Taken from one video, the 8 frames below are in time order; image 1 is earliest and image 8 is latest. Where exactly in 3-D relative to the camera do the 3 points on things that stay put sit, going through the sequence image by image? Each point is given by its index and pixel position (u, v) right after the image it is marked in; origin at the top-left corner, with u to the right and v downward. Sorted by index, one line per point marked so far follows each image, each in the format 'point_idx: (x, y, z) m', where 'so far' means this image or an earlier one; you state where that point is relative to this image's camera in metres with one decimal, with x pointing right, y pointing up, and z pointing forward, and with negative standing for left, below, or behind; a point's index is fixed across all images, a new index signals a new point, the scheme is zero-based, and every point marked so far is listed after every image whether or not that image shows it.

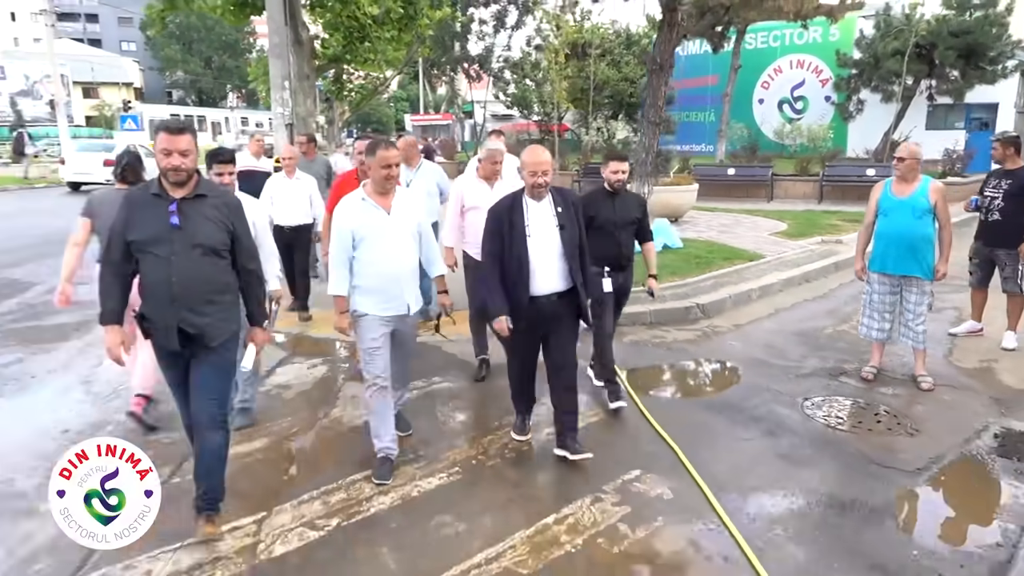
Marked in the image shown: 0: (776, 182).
0: (+6.3, +2.5, +17.0) m
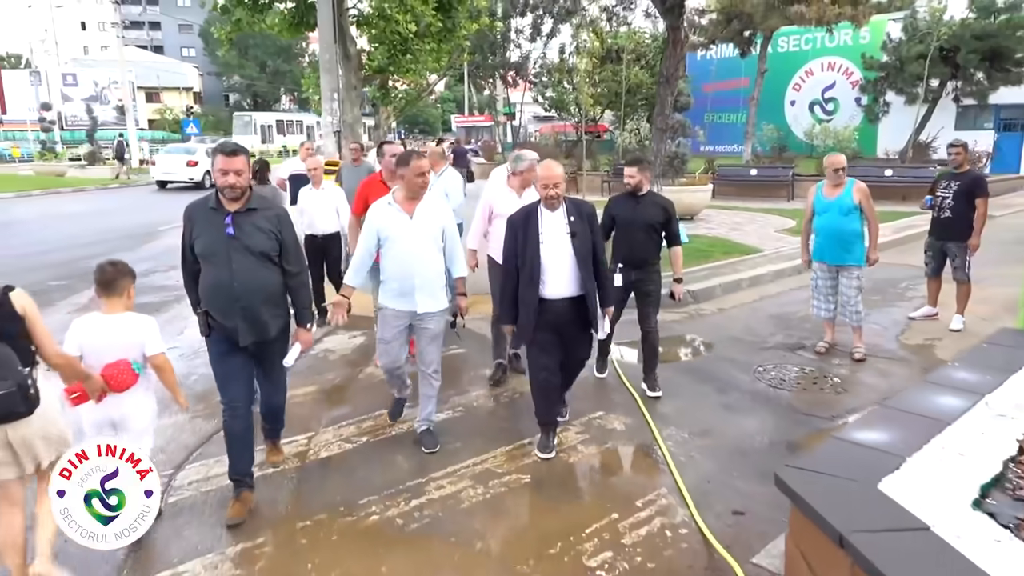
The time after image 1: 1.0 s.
0: (+7.1, +2.6, +17.7) m
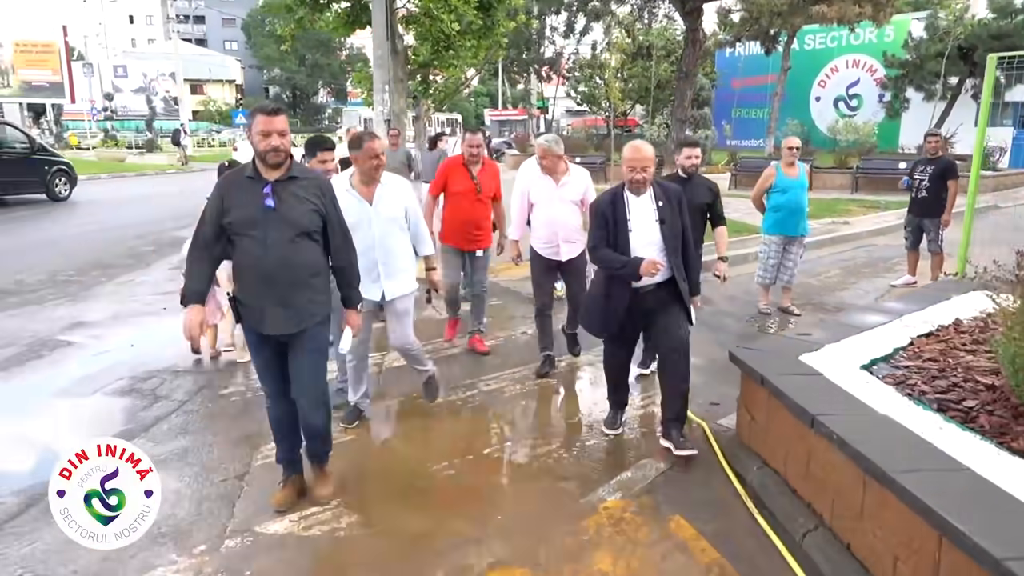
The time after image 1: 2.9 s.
0: (+7.9, +3.0, +18.7) m
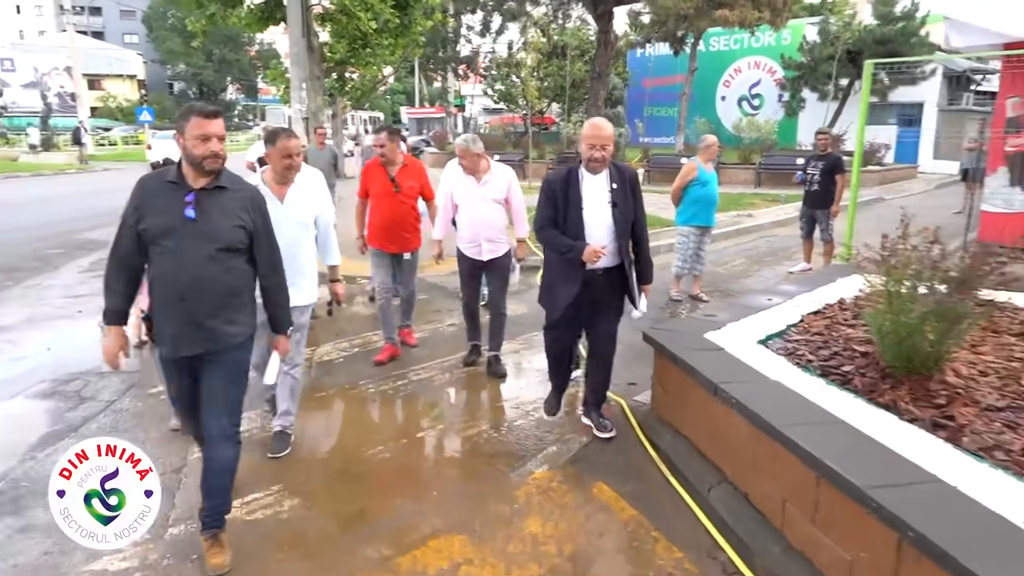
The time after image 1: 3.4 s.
0: (+5.8, +3.3, +19.7) m
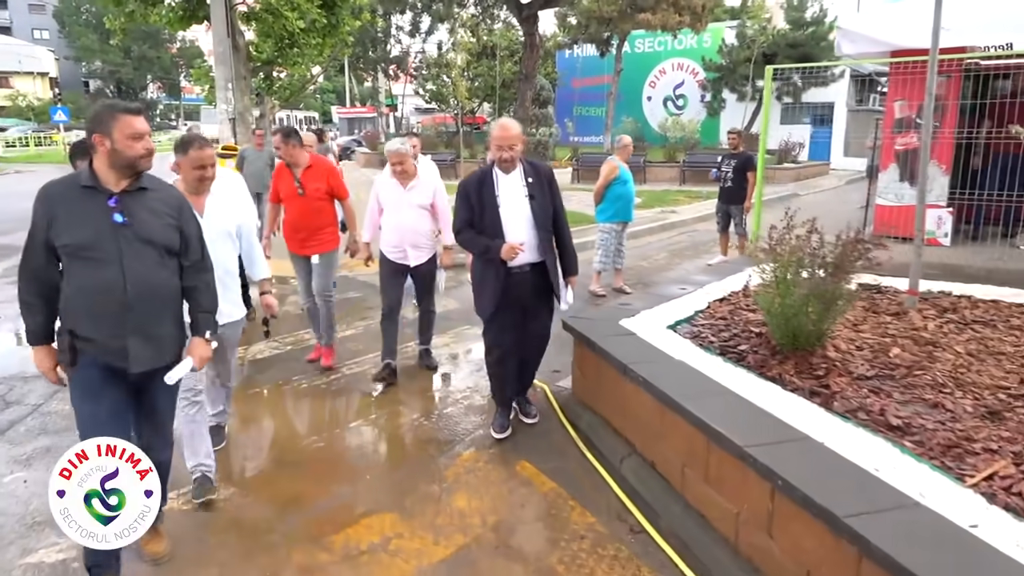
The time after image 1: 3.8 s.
0: (+3.9, +3.4, +20.4) m
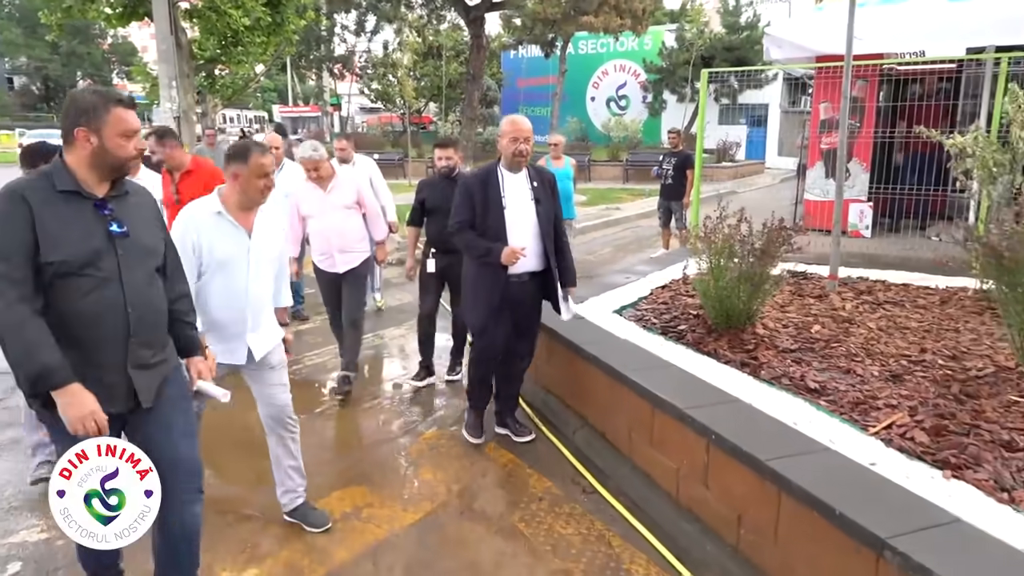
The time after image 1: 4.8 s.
0: (+2.3, +3.5, +20.9) m
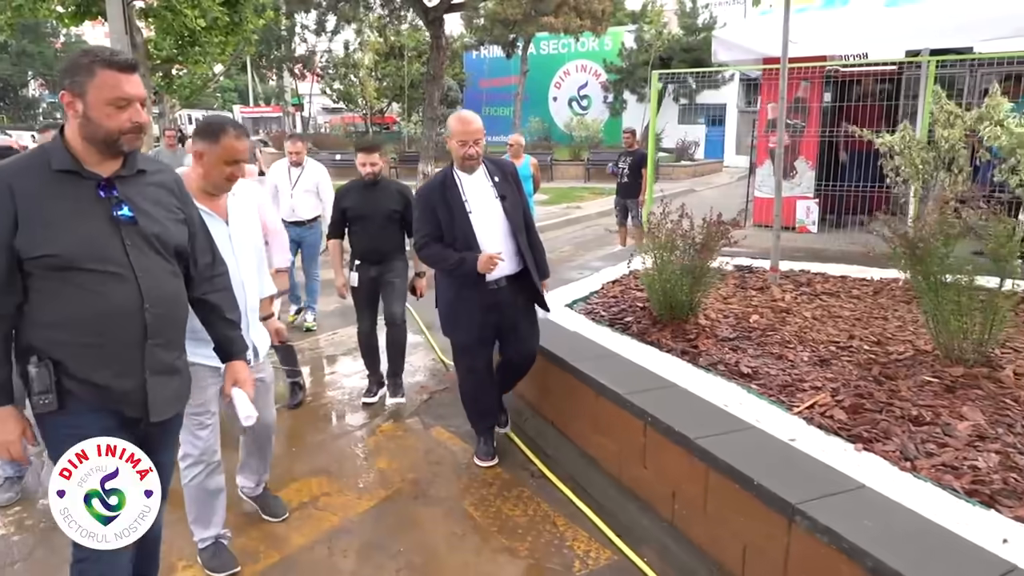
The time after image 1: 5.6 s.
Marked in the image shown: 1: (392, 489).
0: (+1.2, +3.6, +21.2) m
1: (-0.6, -1.0, +3.7) m
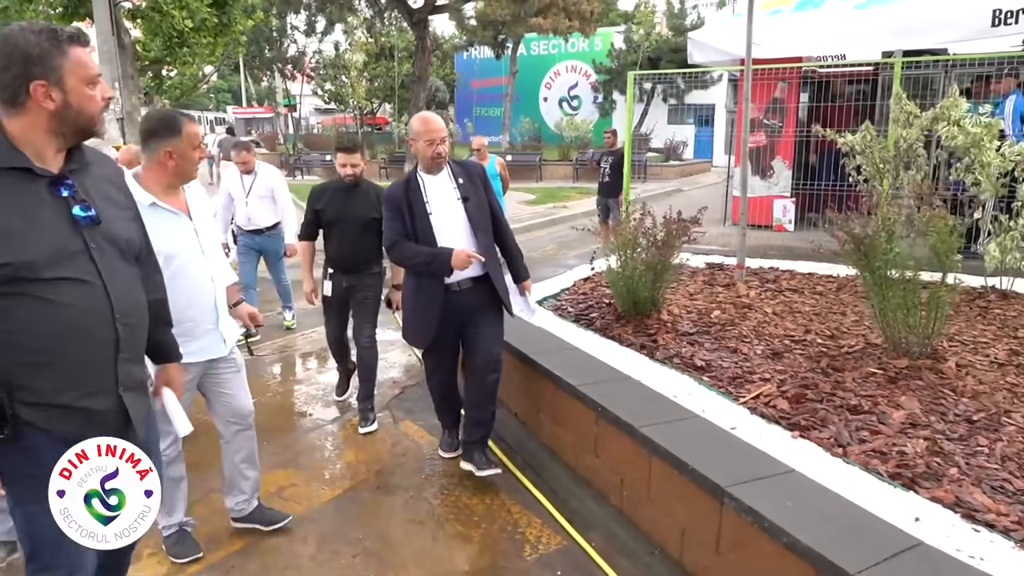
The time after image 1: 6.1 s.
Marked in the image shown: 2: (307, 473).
0: (+0.9, +3.6, +21.3) m
1: (-0.8, -1.0, +3.8) m
2: (-1.1, -1.0, +4.0) m
